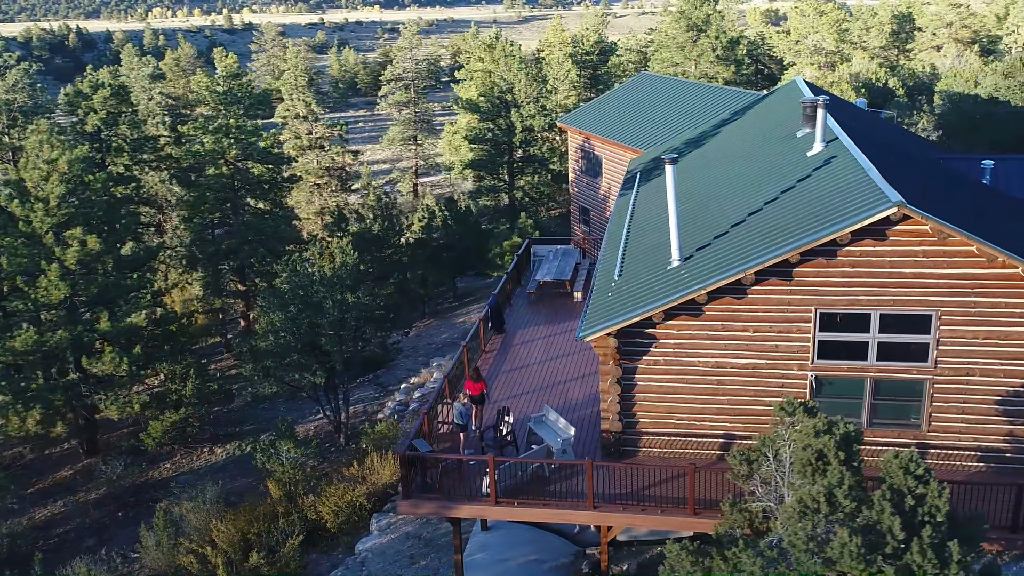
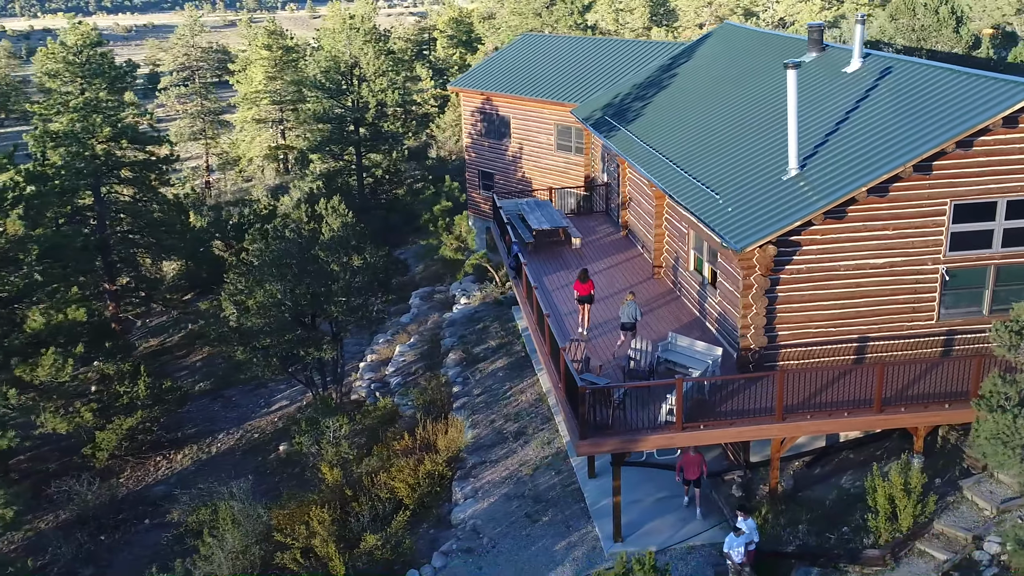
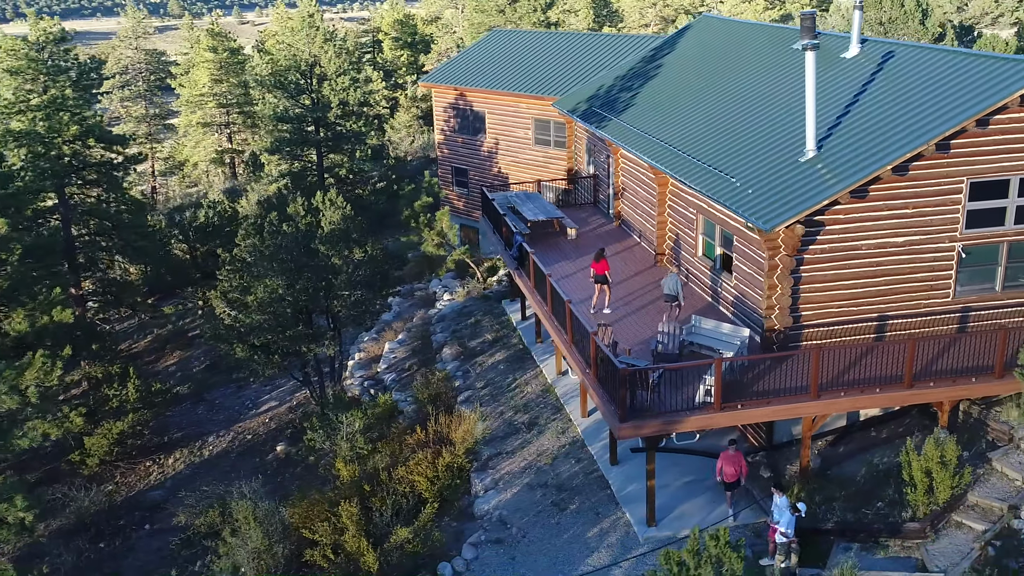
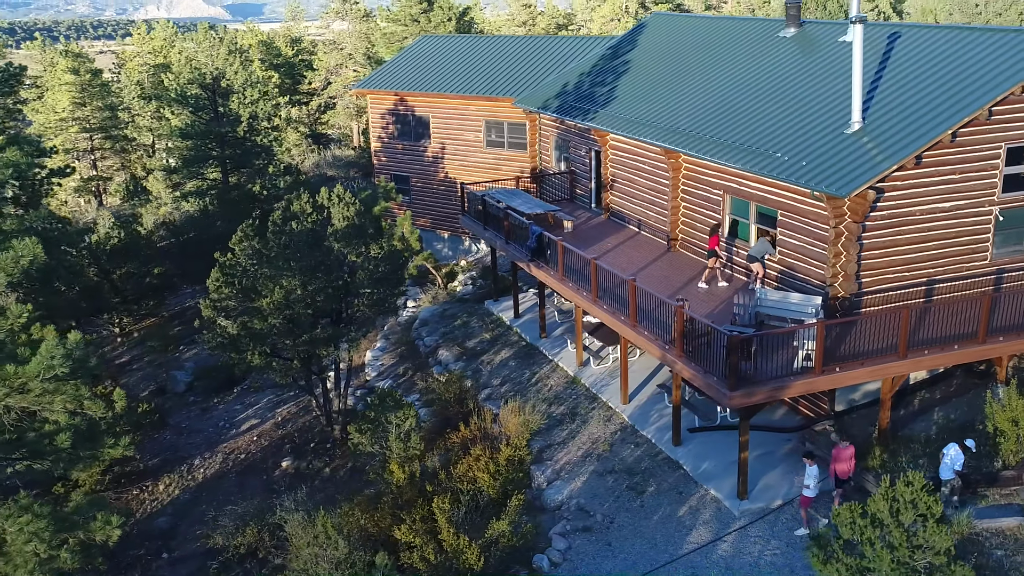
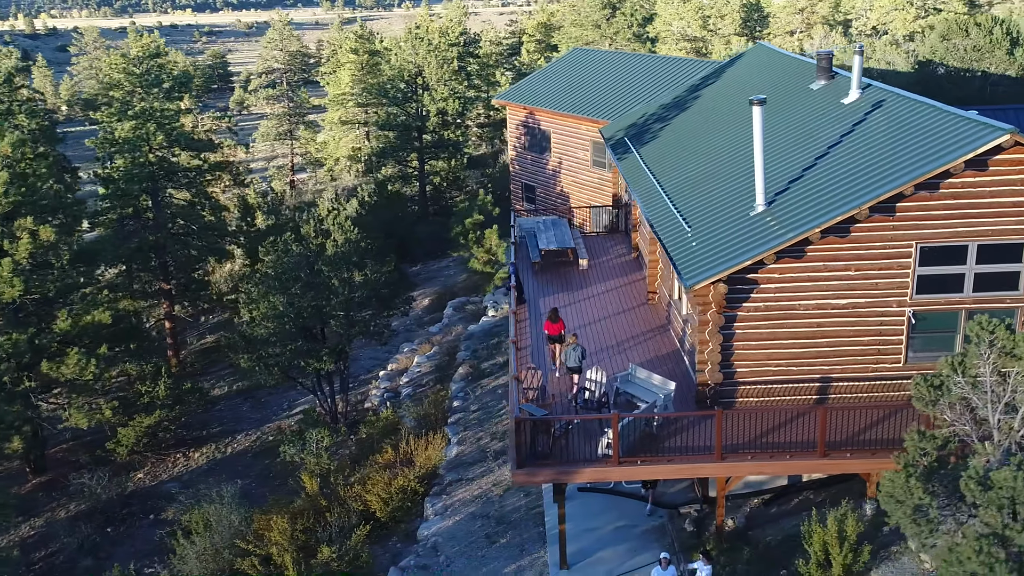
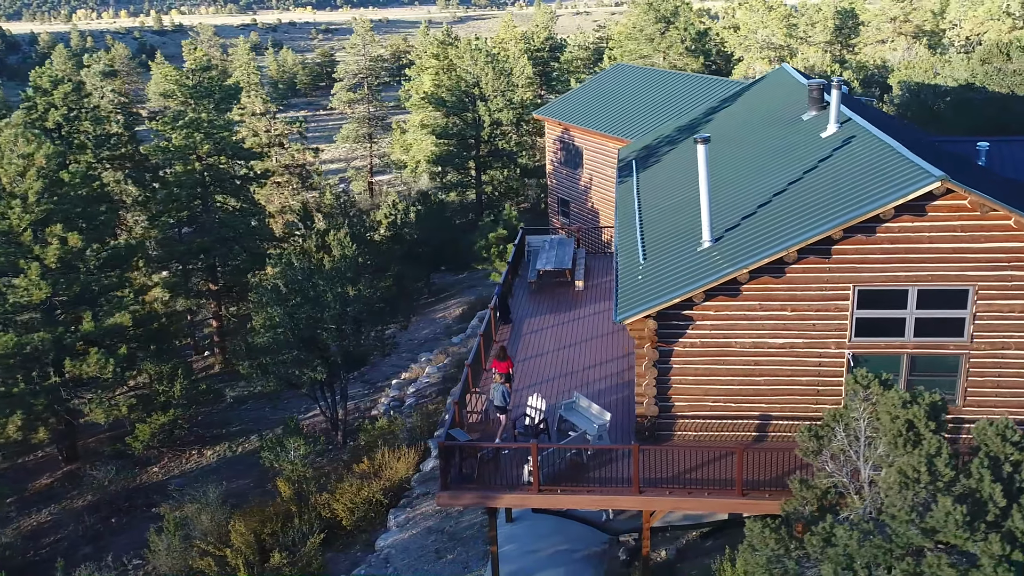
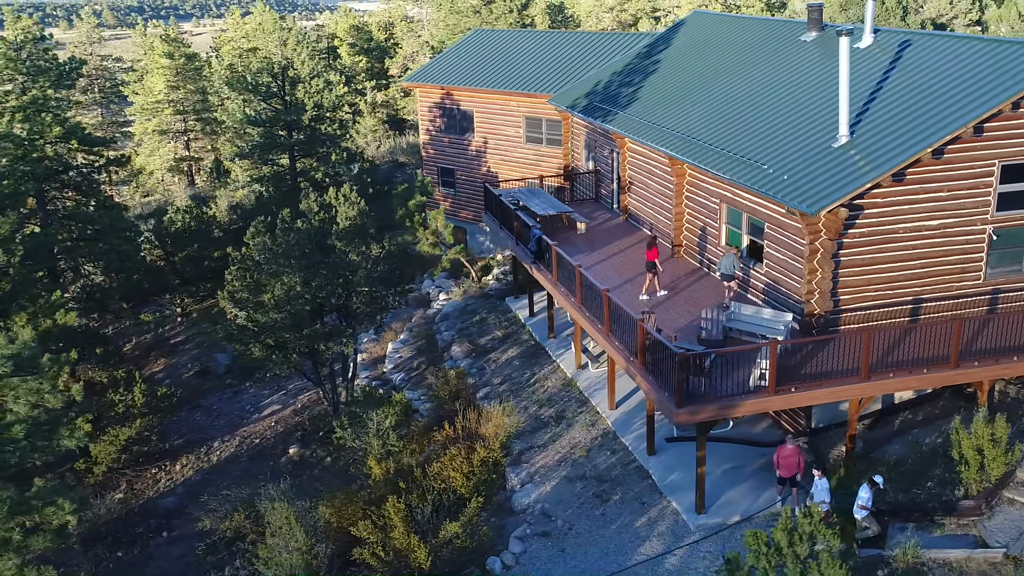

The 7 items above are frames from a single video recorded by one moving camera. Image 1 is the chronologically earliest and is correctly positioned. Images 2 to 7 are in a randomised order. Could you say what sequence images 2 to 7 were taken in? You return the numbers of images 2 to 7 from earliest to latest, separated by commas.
6, 5, 2, 3, 7, 4
